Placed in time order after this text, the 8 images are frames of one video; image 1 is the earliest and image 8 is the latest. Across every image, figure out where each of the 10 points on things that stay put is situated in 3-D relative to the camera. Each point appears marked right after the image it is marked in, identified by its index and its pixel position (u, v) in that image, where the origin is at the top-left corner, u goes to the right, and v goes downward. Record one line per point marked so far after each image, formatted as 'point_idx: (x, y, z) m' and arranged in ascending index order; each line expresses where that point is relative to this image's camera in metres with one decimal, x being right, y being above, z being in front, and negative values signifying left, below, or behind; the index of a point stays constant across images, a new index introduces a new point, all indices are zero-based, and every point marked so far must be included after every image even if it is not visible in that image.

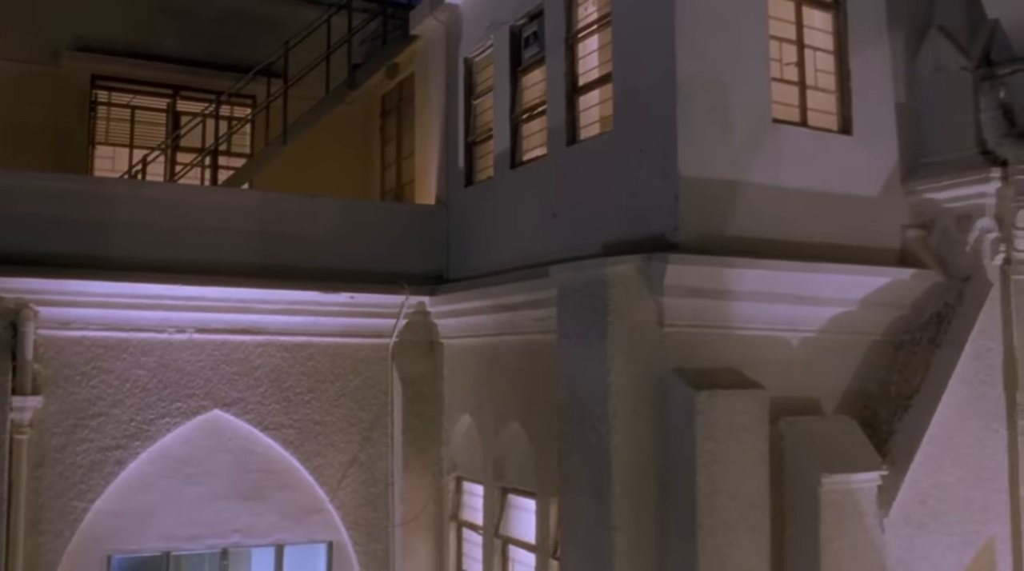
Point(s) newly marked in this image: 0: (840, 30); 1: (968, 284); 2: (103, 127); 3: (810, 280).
0: (+2.2, +1.7, +6.1) m
1: (+2.9, 0.0, +5.9) m
2: (-4.3, +1.6, +9.5) m
3: (+1.7, 0.0, +5.4) m
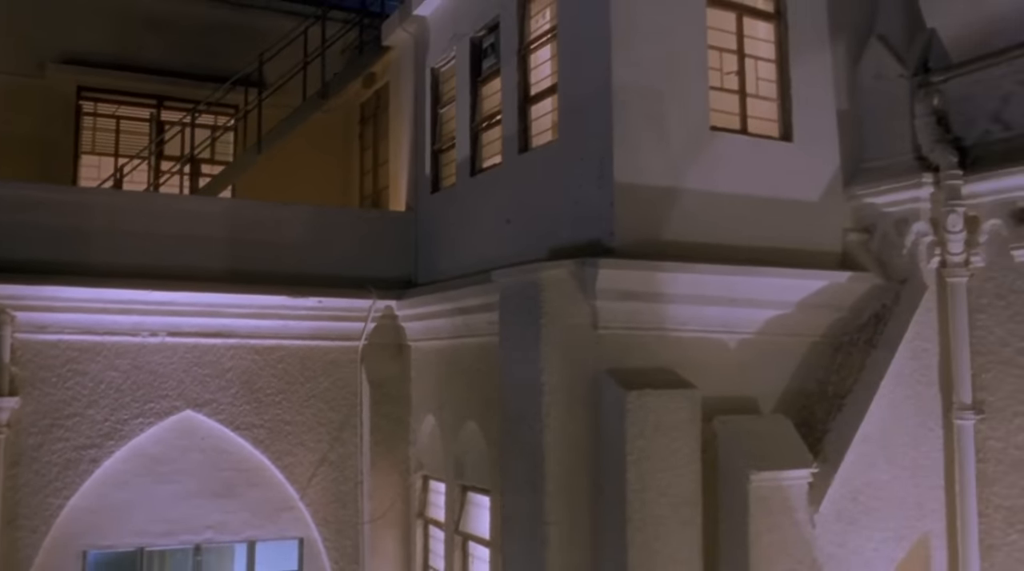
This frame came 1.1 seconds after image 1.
0: (+1.8, +1.7, +6.3) m
1: (+2.6, 0.0, +6.0) m
2: (-4.5, +1.6, +9.8) m
3: (+1.4, 0.0, +5.6) m
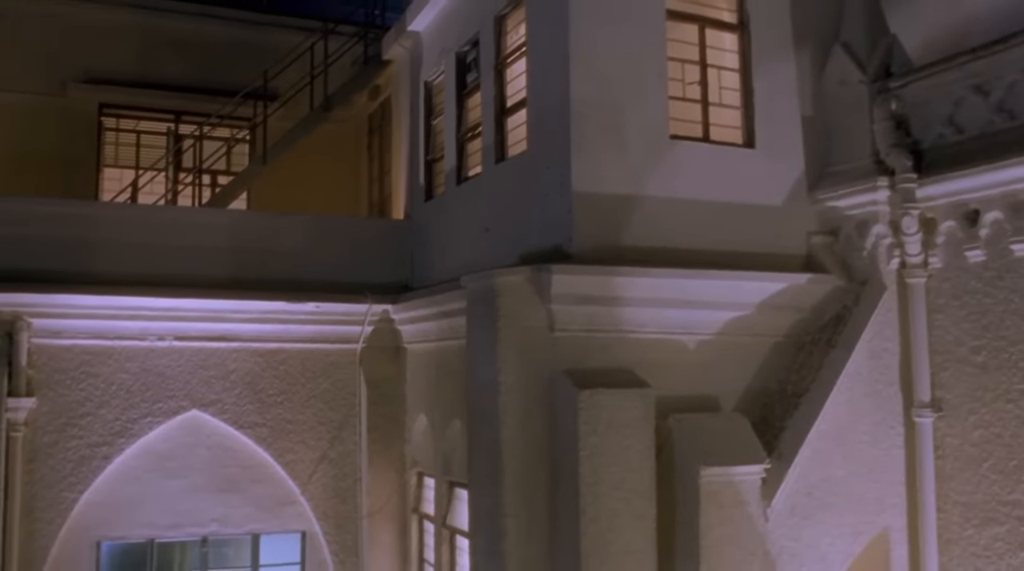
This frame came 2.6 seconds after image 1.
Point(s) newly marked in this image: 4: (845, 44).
0: (+1.6, +1.7, +6.5) m
1: (+2.4, 0.0, +6.2) m
2: (-4.5, +1.5, +10.4) m
3: (+1.2, 0.0, +5.8) m
4: (+2.3, +1.7, +6.5) m
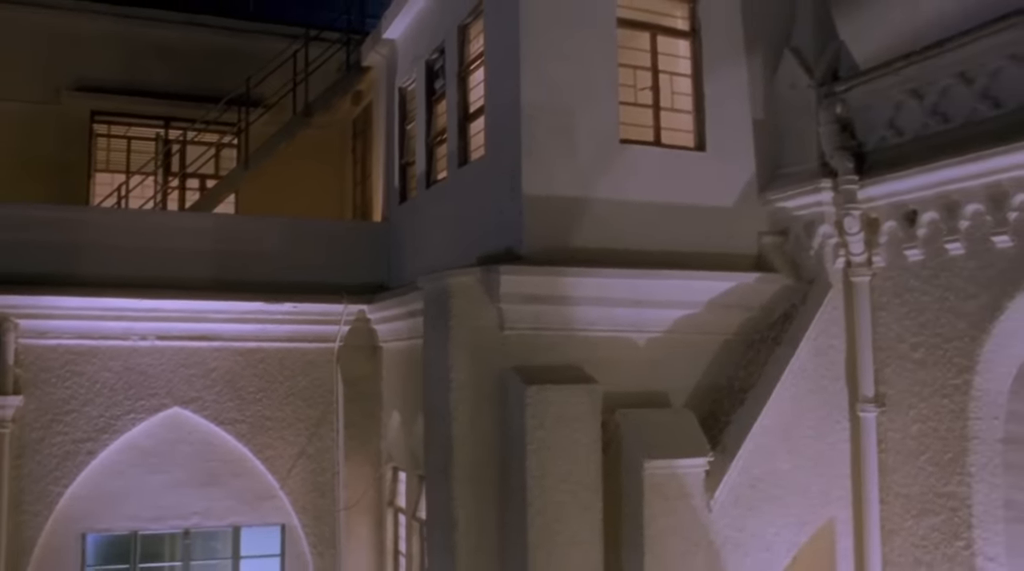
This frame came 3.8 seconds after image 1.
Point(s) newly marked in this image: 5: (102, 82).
0: (+1.3, +1.7, +6.7) m
1: (+2.1, 0.0, +6.4) m
2: (-4.7, +1.5, +10.7) m
3: (+0.9, 0.0, +6.0) m
4: (+2.0, +1.7, +6.6) m
5: (-4.5, +2.3, +10.3) m
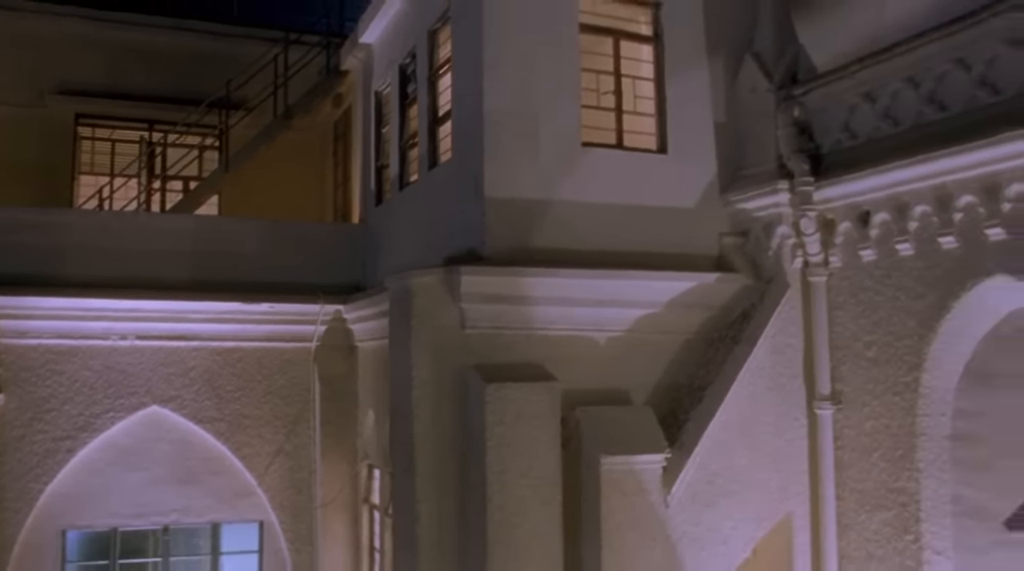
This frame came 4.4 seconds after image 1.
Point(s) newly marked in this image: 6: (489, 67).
0: (+1.1, +1.7, +6.8) m
1: (+1.8, 0.0, +6.5) m
2: (-5.0, +1.5, +10.9) m
3: (+0.6, 0.0, +6.2) m
4: (+1.8, +1.7, +6.8) m
5: (-4.8, +2.2, +10.5) m
6: (-0.2, +1.5, +6.2) m
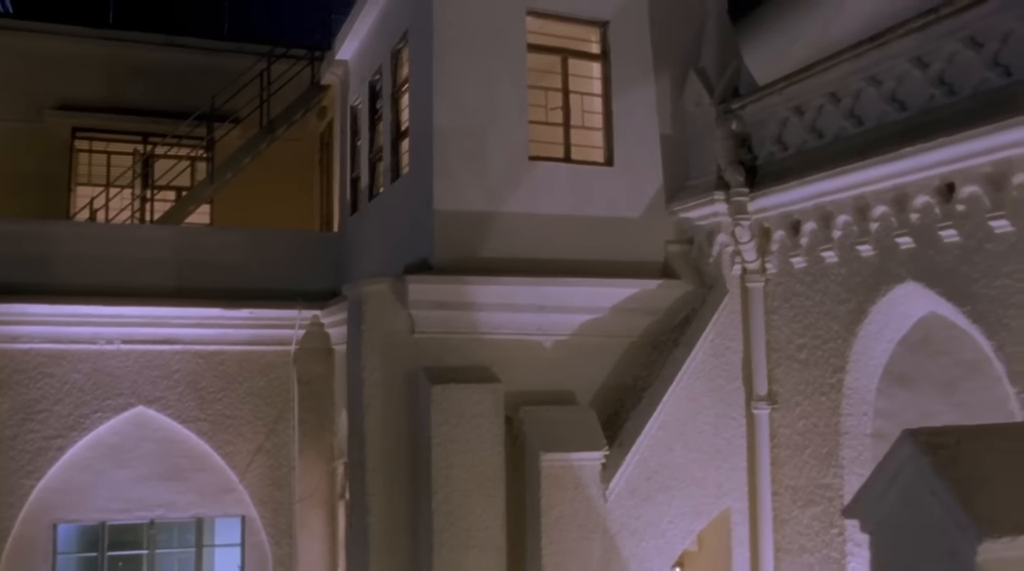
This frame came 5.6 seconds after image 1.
0: (+0.7, +1.6, +7.1) m
1: (+1.5, 0.0, +6.8) m
2: (-5.2, +1.4, +11.3) m
3: (+0.3, 0.0, +6.5) m
4: (+1.4, +1.7, +7.1) m
5: (-5.0, +2.2, +10.9) m
6: (-0.5, +1.4, +6.6) m
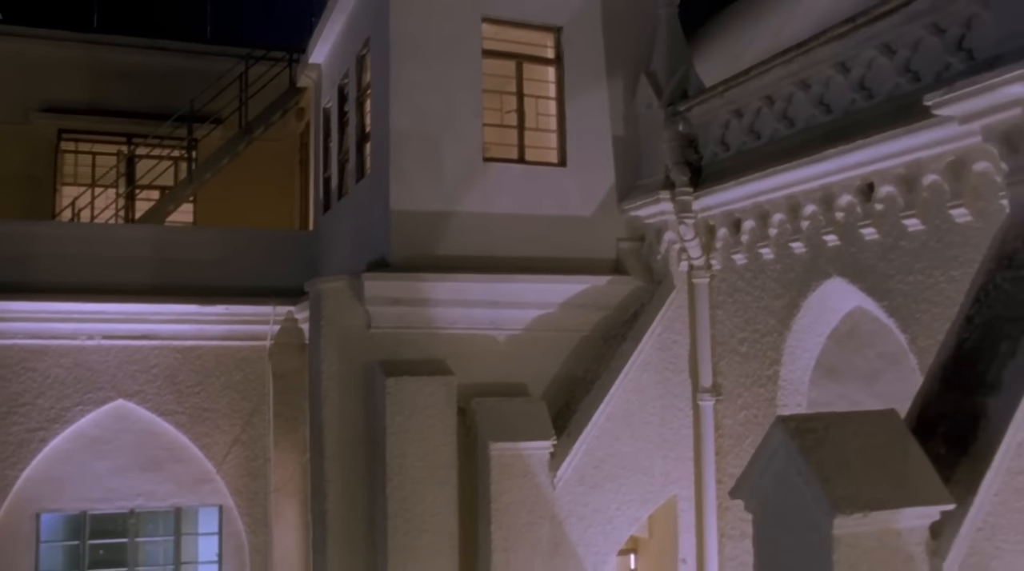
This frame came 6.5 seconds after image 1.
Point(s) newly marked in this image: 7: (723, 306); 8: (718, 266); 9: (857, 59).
0: (+0.4, +1.7, +7.4) m
1: (+1.1, 0.0, +7.1) m
2: (-5.5, +1.4, +11.7) m
3: (-0.1, 0.0, +6.8) m
4: (+1.1, +1.7, +7.3) m
5: (-5.4, +2.2, +11.2) m
6: (-0.9, +1.4, +6.8) m
7: (+1.5, -0.1, +6.8) m
8: (+1.5, +0.1, +6.8) m
9: (+2.0, +1.3, +5.5) m
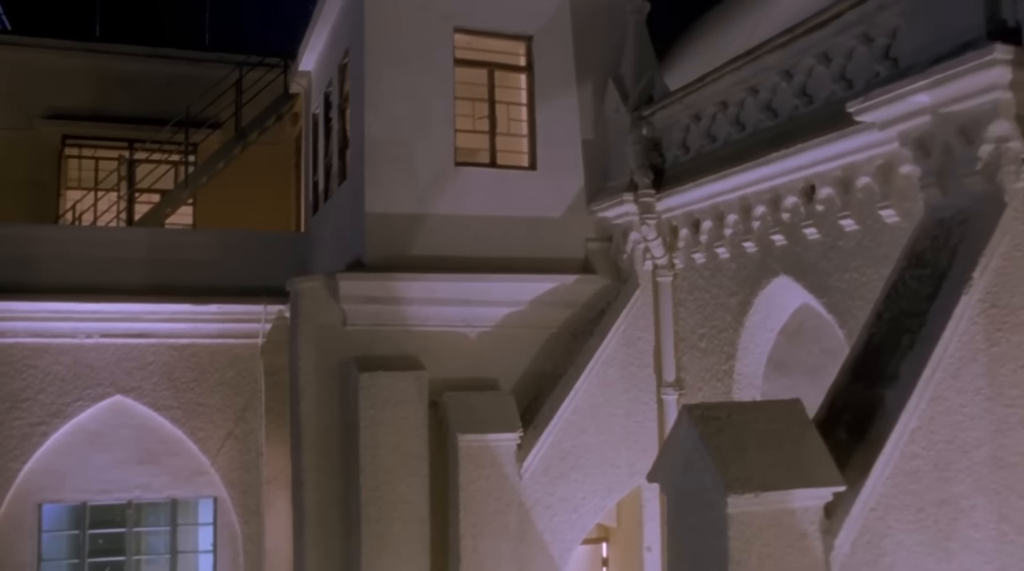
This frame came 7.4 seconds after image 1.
0: (+0.2, +1.7, +7.7) m
1: (+0.9, 0.0, +7.3) m
2: (-5.6, +1.4, +12.1) m
3: (-0.3, 0.0, +7.1) m
4: (+0.9, +1.7, +7.6) m
5: (-5.5, +2.2, +11.6) m
6: (-1.1, +1.4, +7.2) m
7: (+1.3, -0.1, +7.1) m
8: (+1.3, +0.2, +7.1) m
9: (+1.8, +1.3, +5.7) m
